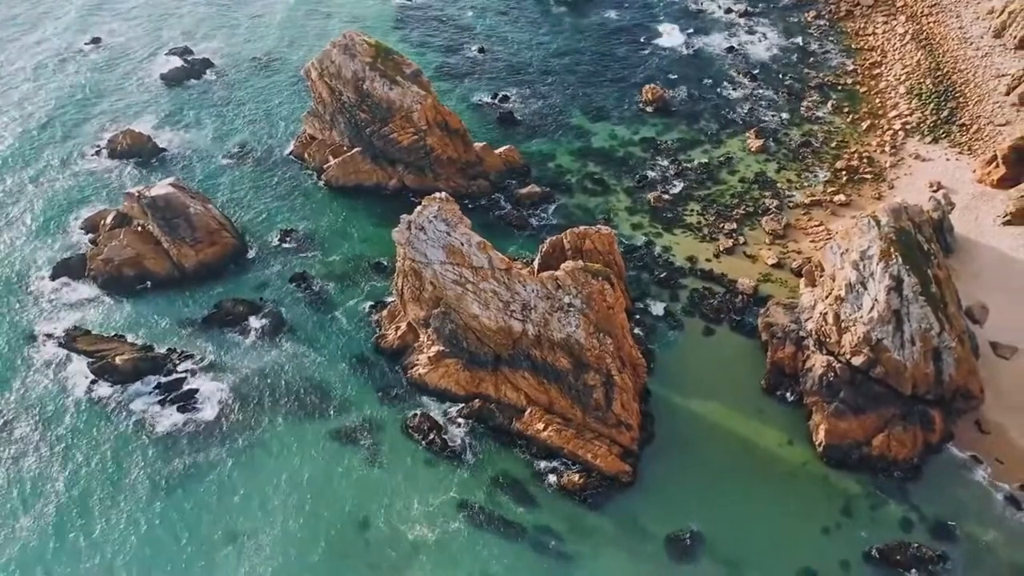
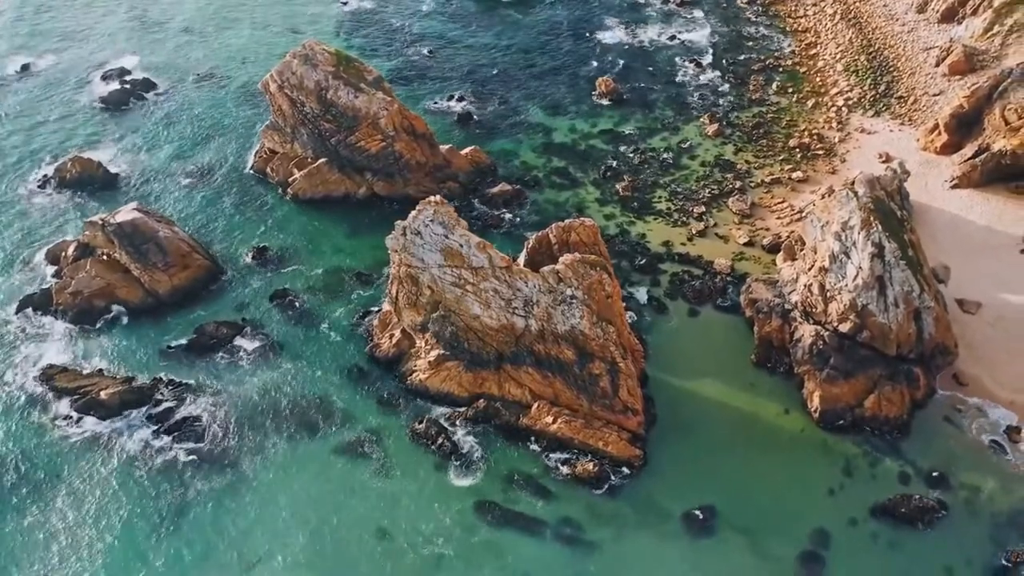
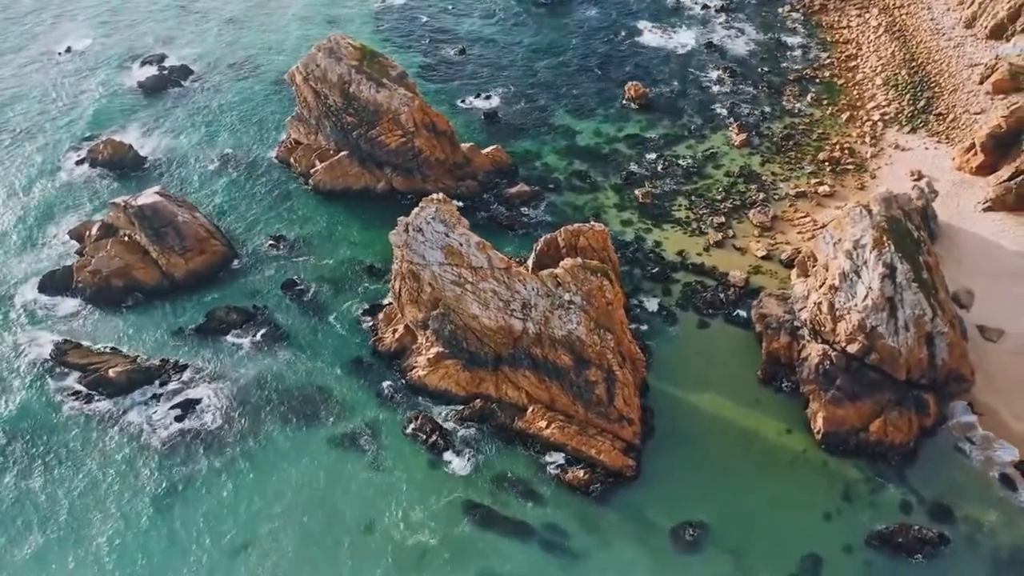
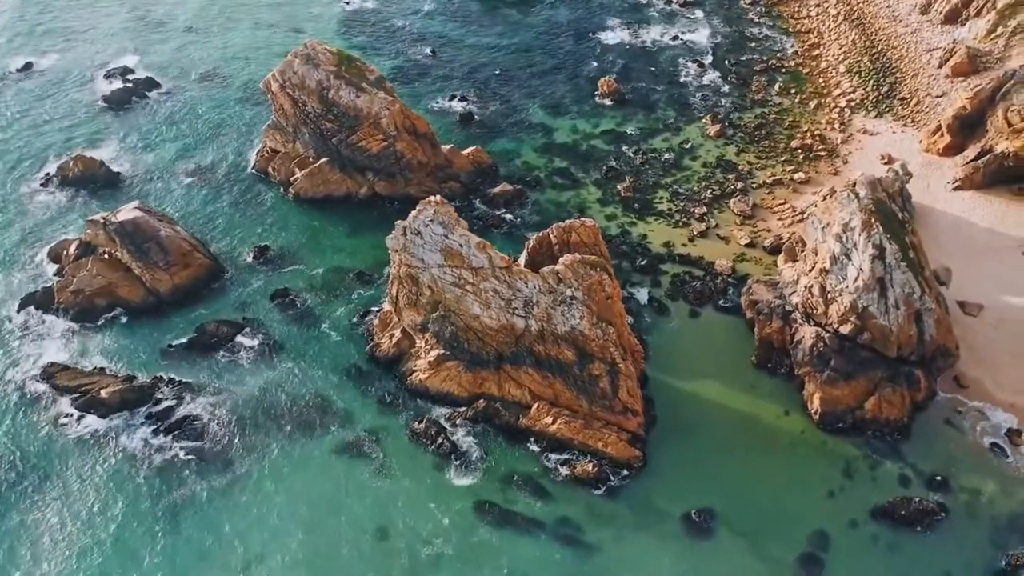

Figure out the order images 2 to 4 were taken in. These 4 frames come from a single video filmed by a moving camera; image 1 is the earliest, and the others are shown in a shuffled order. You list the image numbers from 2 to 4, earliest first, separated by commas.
3, 4, 2
